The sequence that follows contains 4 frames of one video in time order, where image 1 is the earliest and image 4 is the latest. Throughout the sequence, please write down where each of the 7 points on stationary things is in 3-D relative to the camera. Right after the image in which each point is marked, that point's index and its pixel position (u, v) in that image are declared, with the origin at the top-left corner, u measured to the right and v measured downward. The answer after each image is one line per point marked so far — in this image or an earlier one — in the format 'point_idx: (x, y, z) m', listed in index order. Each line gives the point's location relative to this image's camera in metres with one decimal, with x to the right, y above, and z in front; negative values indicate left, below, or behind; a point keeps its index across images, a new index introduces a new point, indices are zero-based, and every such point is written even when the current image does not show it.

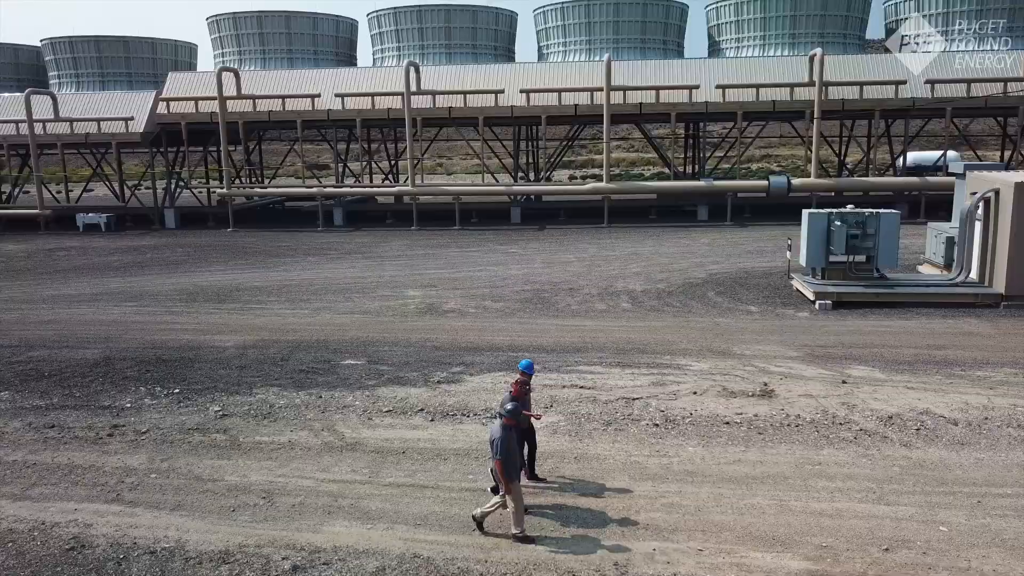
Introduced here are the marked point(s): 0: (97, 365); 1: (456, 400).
0: (-5.5, -1.0, +10.9) m
1: (-0.6, -1.1, +8.2) m
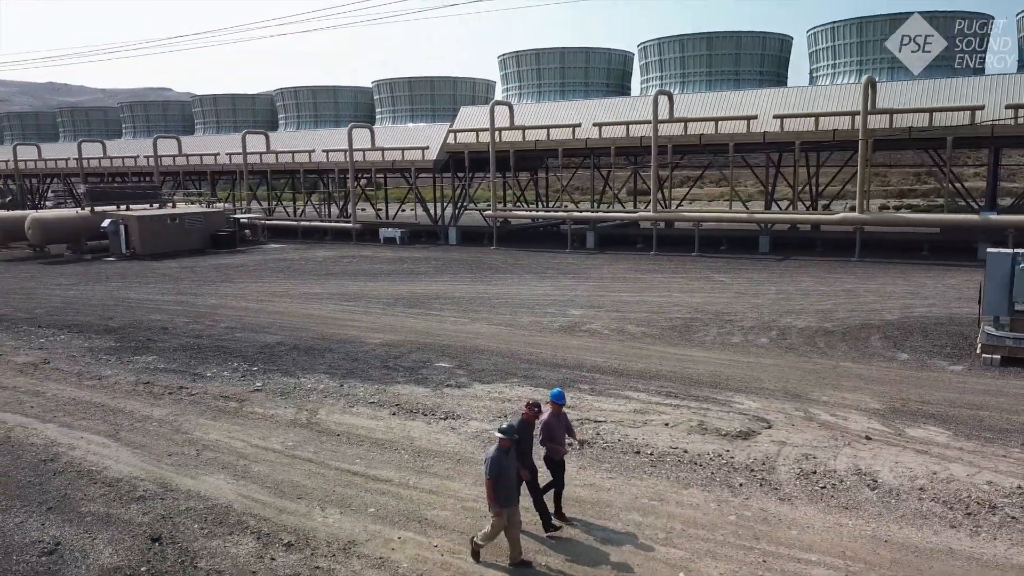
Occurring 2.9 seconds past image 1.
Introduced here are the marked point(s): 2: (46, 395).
0: (-4.2, -1.0, +13.4) m
1: (-0.8, -1.2, +9.0) m
2: (-5.3, -1.2, +9.4) m
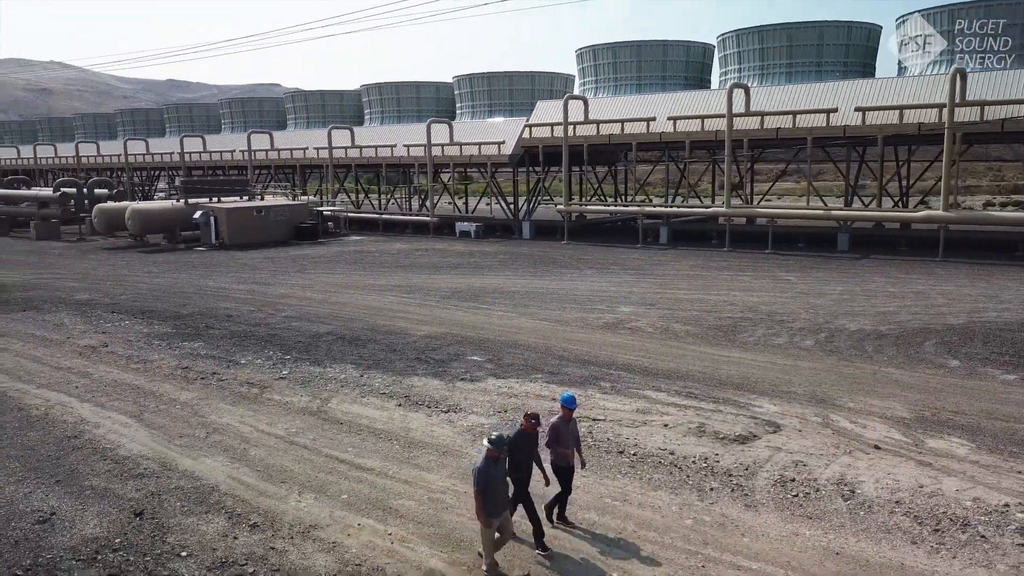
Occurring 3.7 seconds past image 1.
0: (-3.5, -0.8, +14.0) m
1: (-0.7, -1.2, +9.2) m
2: (-5.2, -1.1, +10.1) m
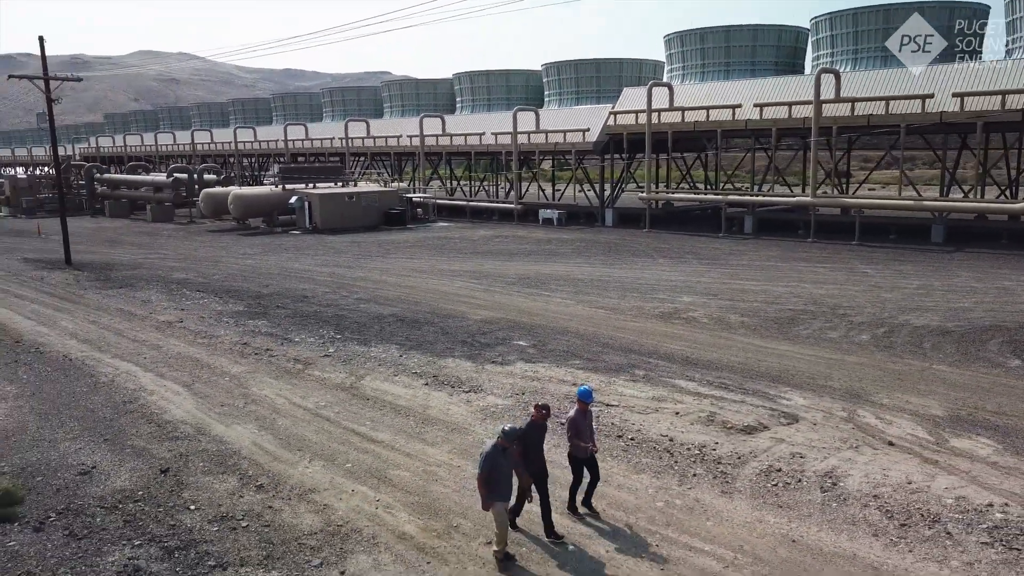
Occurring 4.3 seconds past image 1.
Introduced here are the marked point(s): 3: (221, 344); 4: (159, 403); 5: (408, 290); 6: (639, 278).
0: (-2.6, -0.5, +14.7) m
1: (-0.4, -1.0, +9.6) m
2: (-4.7, -0.8, +11.0) m
3: (-4.0, -0.8, +11.3) m
4: (-3.6, -1.2, +8.5) m
5: (-2.4, 0.0, +19.2) m
6: (+3.1, +0.2, +19.9) m
